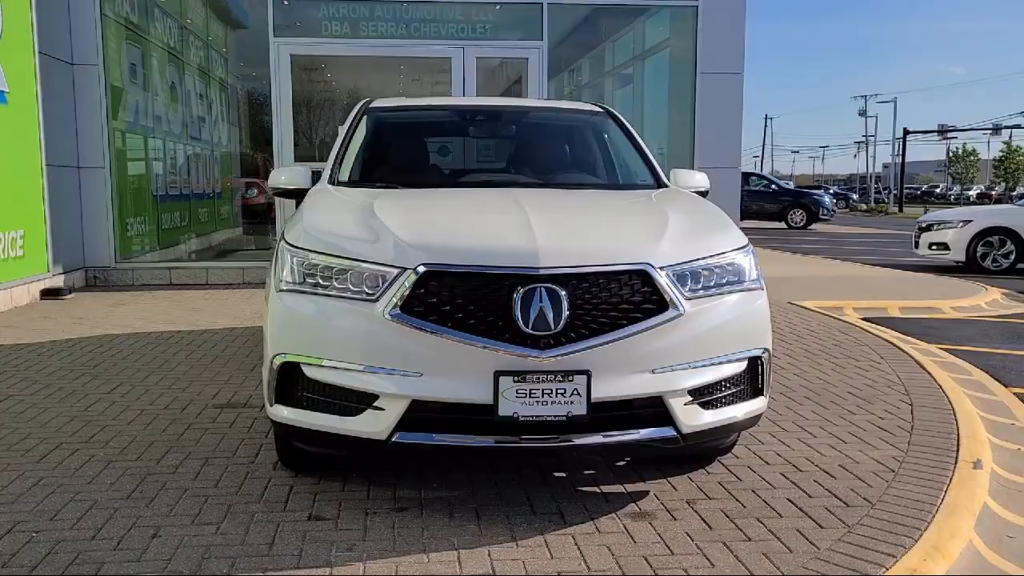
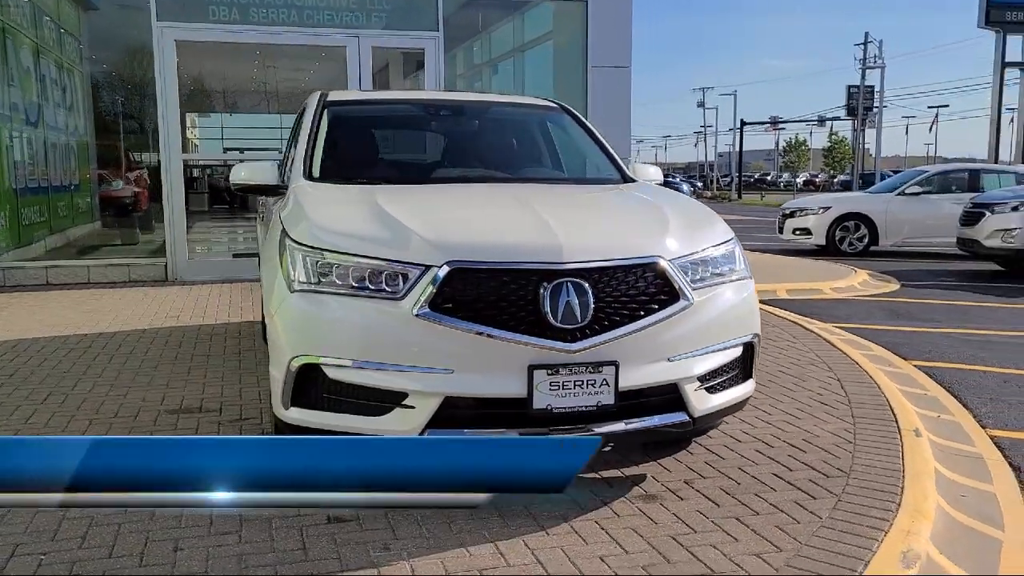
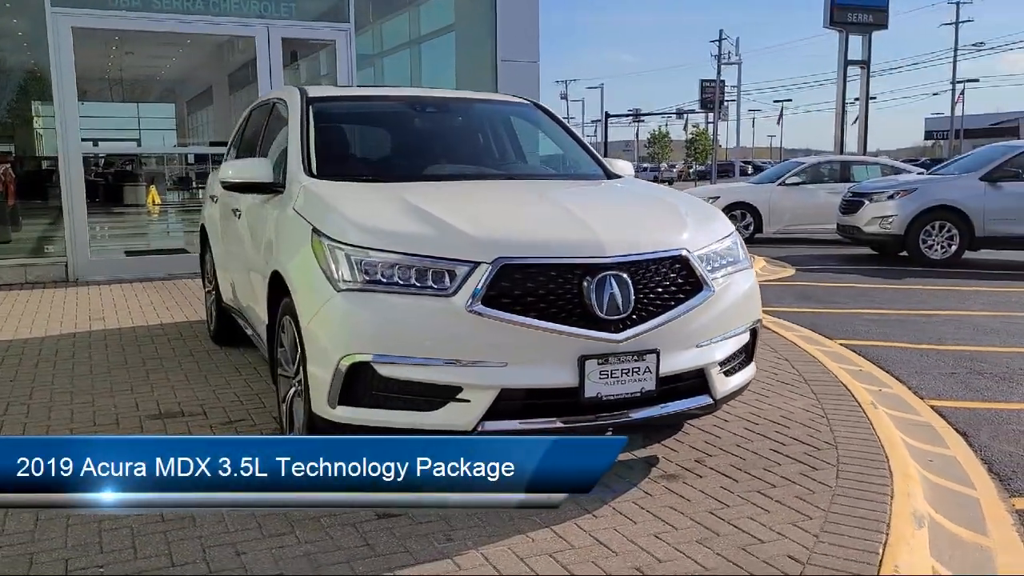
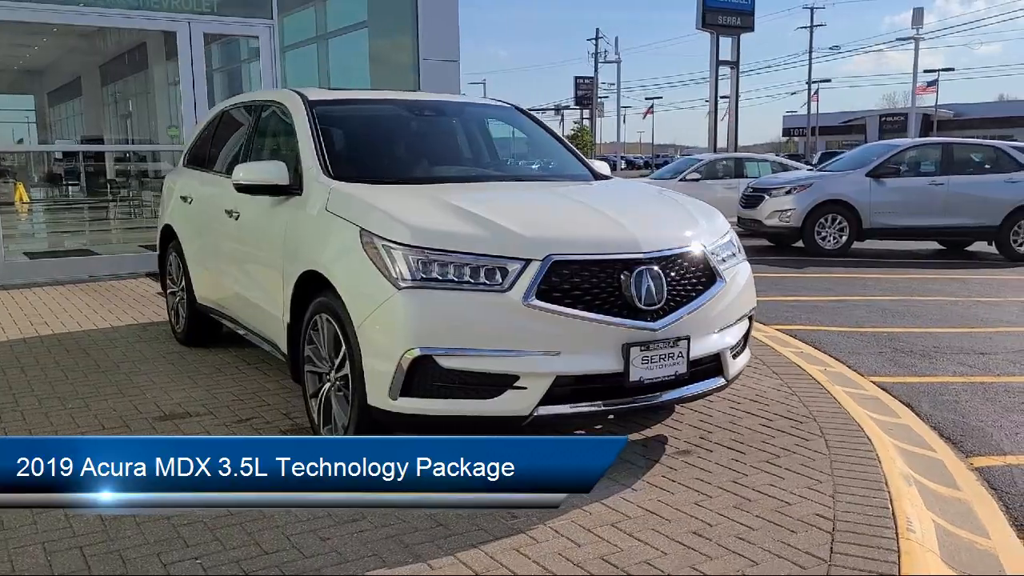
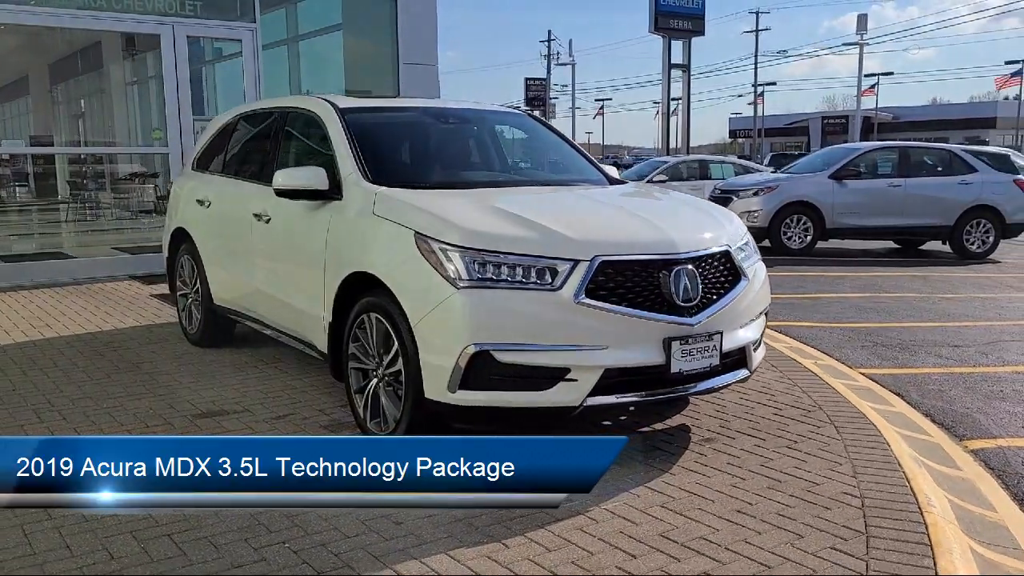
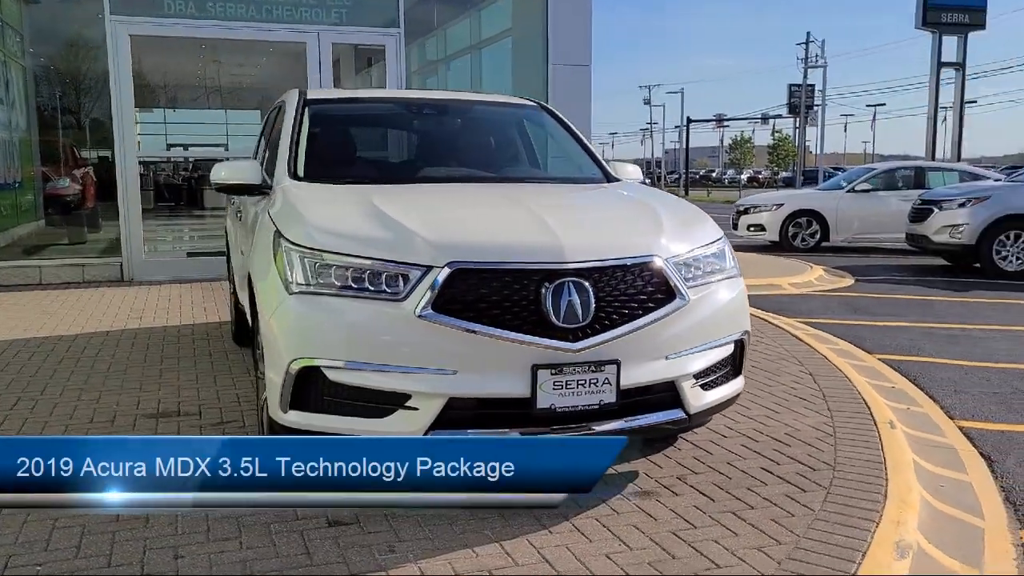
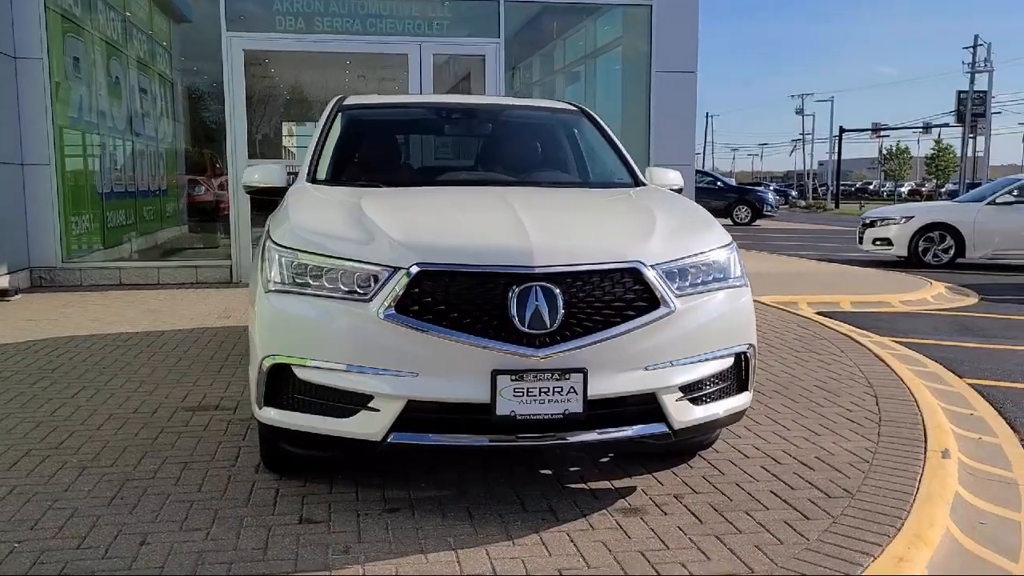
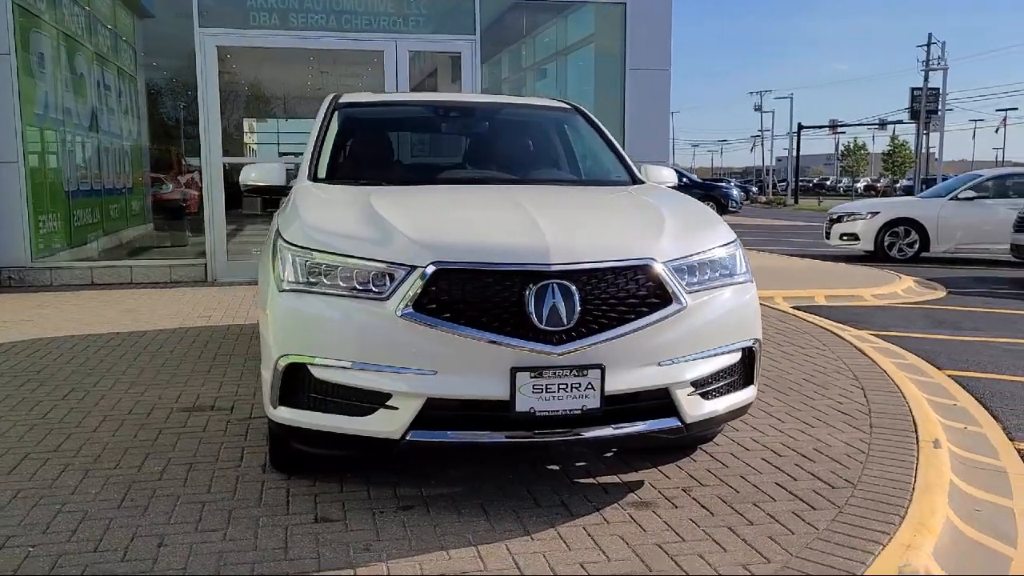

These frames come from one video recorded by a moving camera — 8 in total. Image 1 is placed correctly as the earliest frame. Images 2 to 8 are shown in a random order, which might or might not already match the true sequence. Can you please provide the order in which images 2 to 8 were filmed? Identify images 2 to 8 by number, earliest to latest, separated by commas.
7, 8, 2, 6, 3, 4, 5
